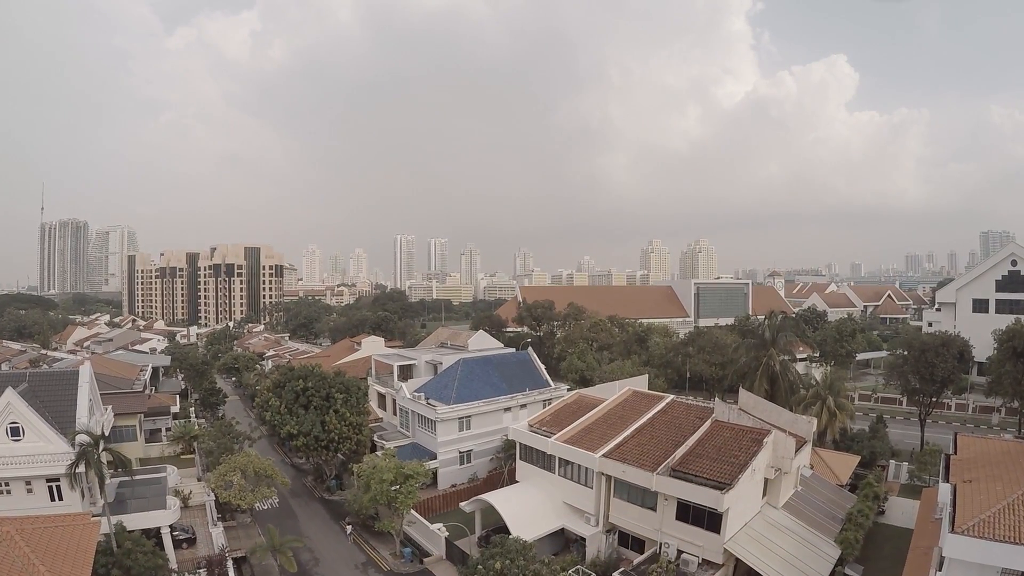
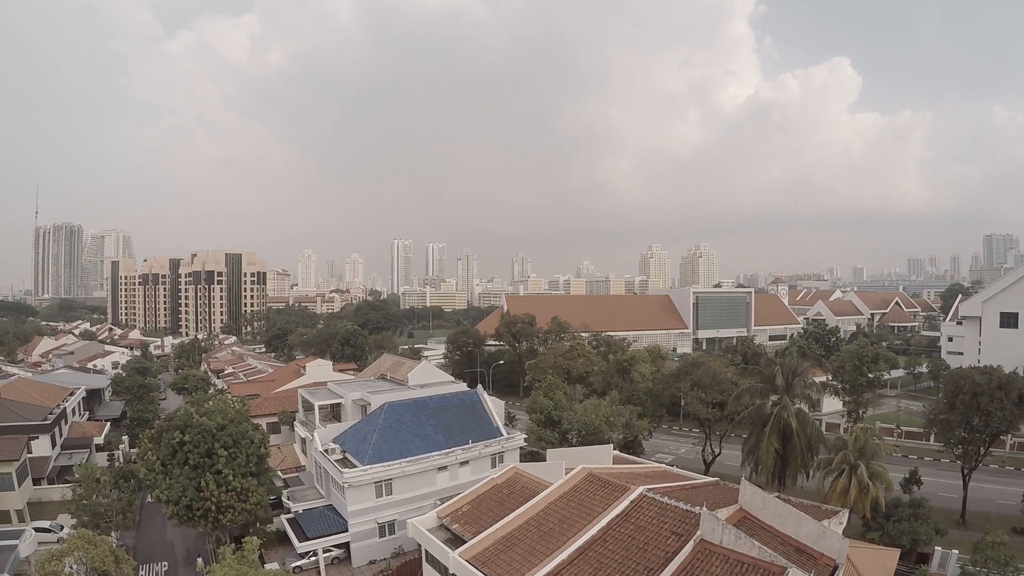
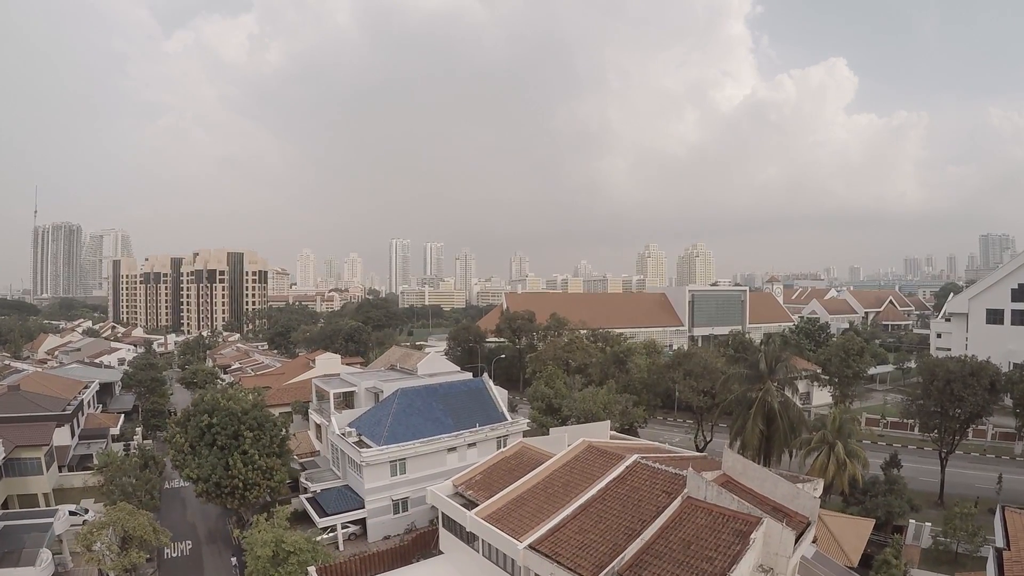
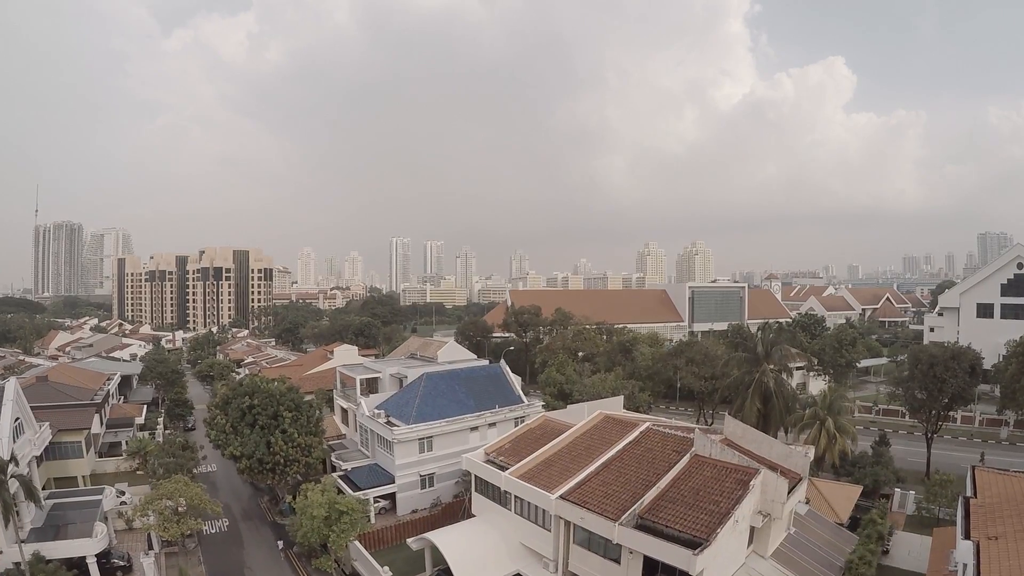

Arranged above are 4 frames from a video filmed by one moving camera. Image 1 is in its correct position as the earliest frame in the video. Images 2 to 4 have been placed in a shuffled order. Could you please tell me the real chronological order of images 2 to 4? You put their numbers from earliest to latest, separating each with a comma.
4, 3, 2
